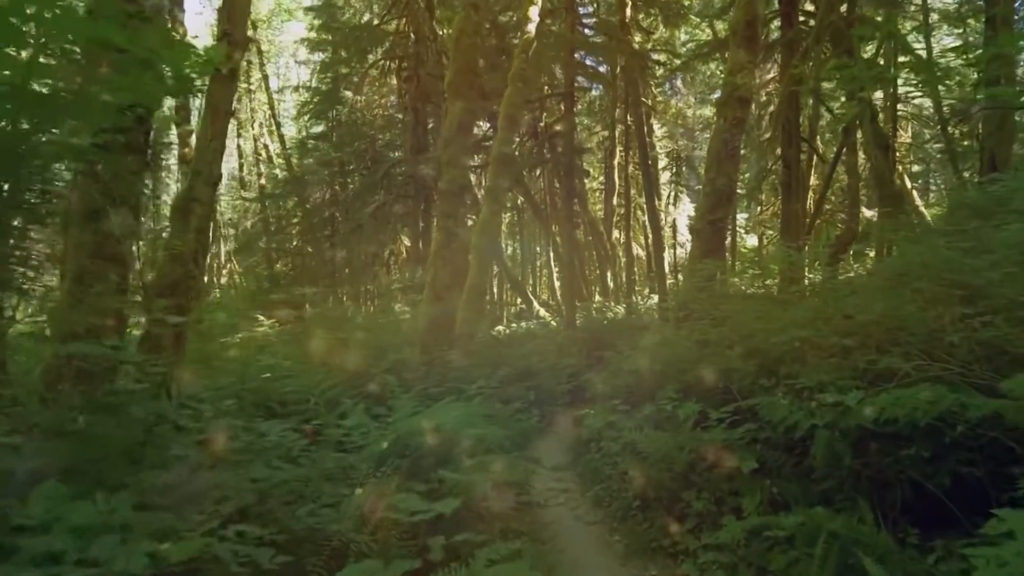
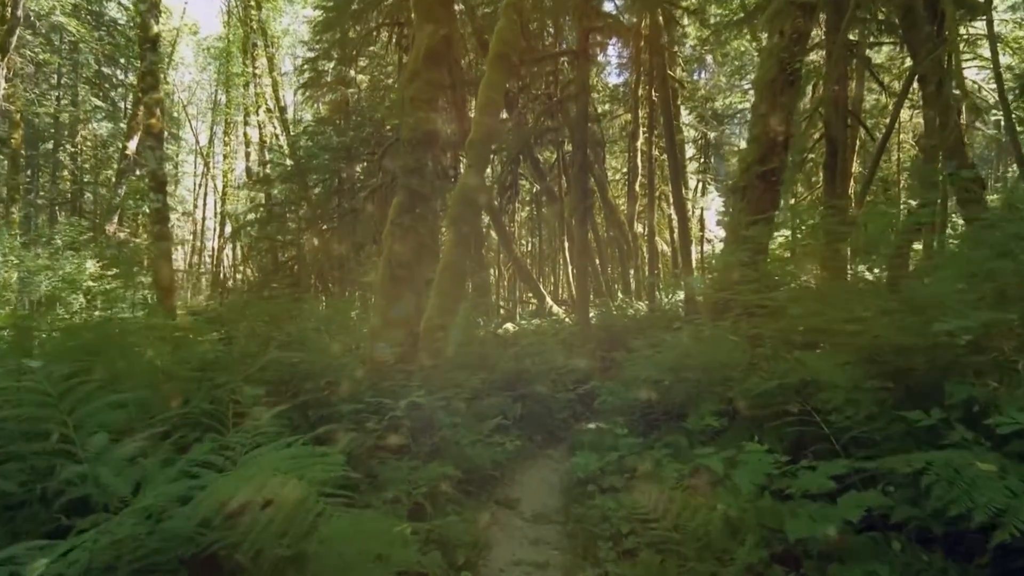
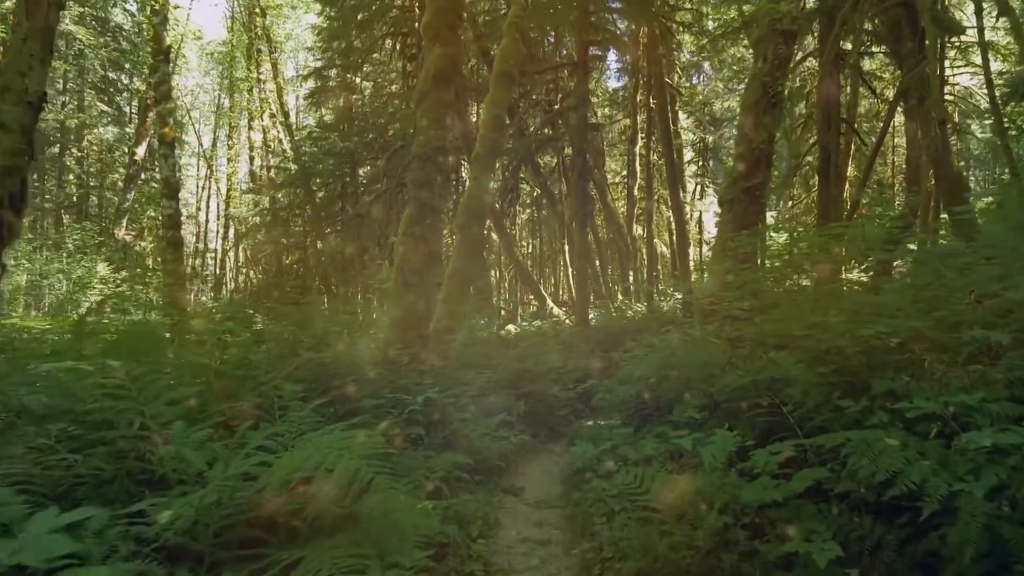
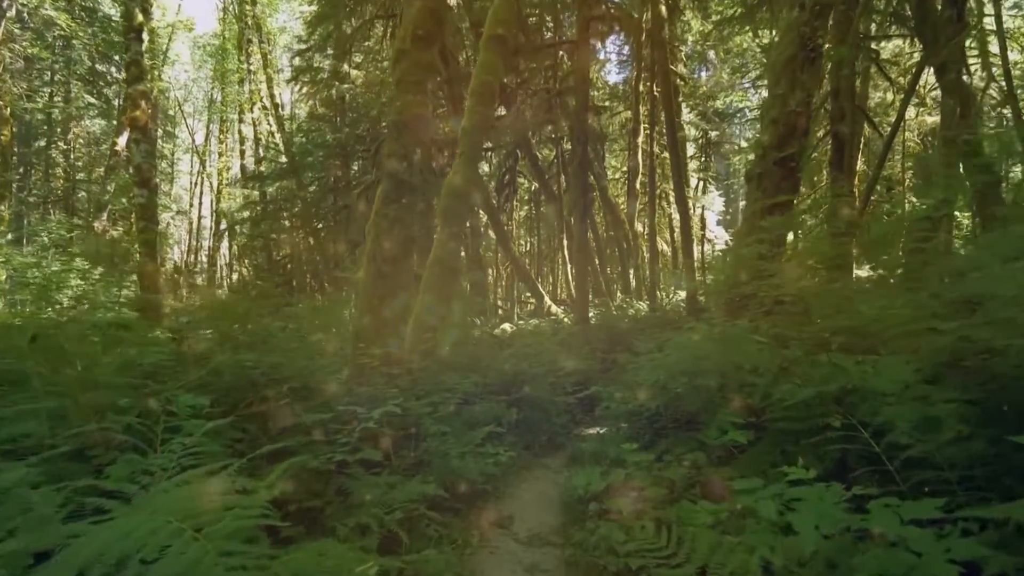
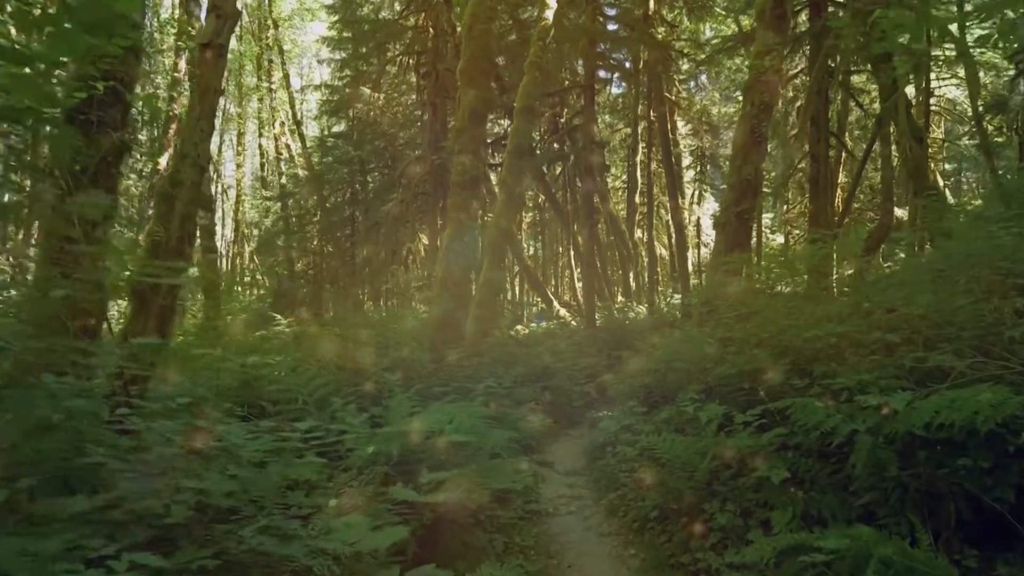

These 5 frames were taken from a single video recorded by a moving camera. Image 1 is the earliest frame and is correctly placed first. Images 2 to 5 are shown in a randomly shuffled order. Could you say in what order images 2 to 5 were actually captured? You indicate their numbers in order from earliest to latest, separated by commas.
5, 3, 2, 4
